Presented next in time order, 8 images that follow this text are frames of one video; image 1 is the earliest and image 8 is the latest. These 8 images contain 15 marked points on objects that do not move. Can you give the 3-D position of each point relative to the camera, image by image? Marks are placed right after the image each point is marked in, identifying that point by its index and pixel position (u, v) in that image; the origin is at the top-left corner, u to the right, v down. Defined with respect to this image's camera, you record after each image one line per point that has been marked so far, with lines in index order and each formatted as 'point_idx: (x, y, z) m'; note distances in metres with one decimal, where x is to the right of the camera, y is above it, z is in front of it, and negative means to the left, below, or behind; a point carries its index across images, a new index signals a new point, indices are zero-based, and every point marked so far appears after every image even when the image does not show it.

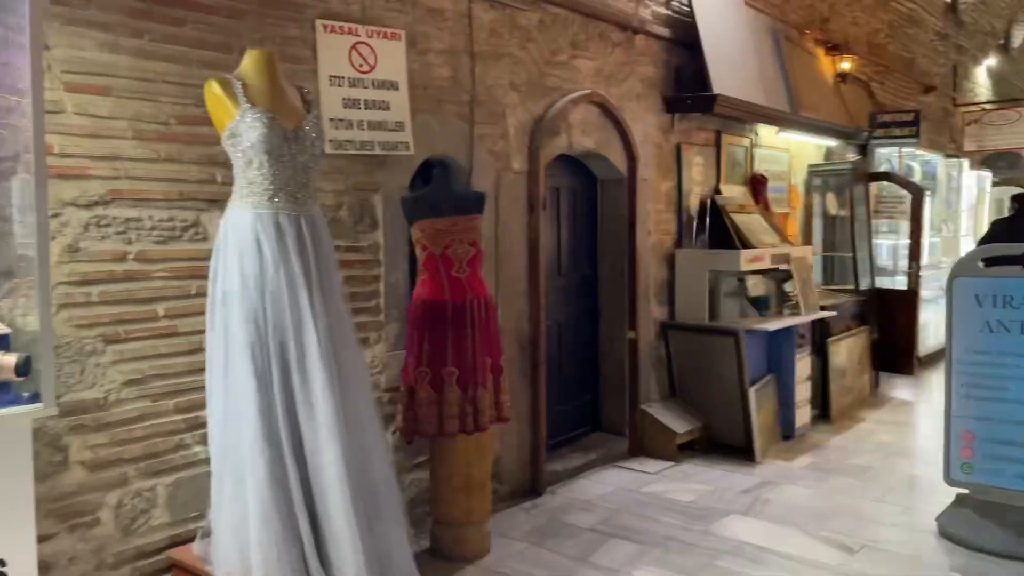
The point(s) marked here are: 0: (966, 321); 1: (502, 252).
0: (+1.8, -0.1, +3.2) m
1: (0.0, +0.2, +3.7) m
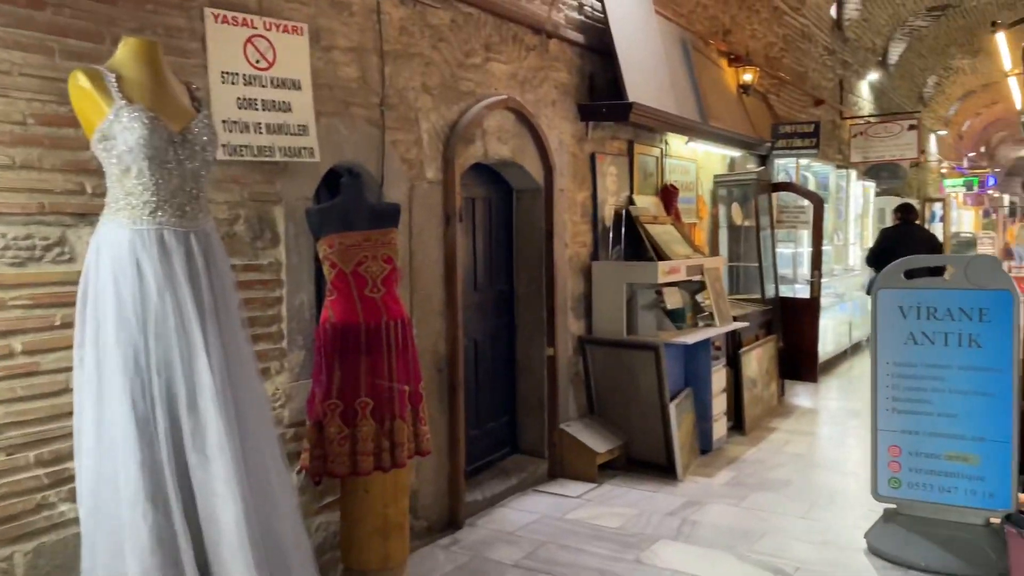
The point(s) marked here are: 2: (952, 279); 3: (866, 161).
0: (+1.5, -0.2, +3.2) m
1: (-0.4, +0.1, +3.4) m
2: (+1.7, 0.0, +3.1) m
3: (+4.2, +1.5, +9.5) m
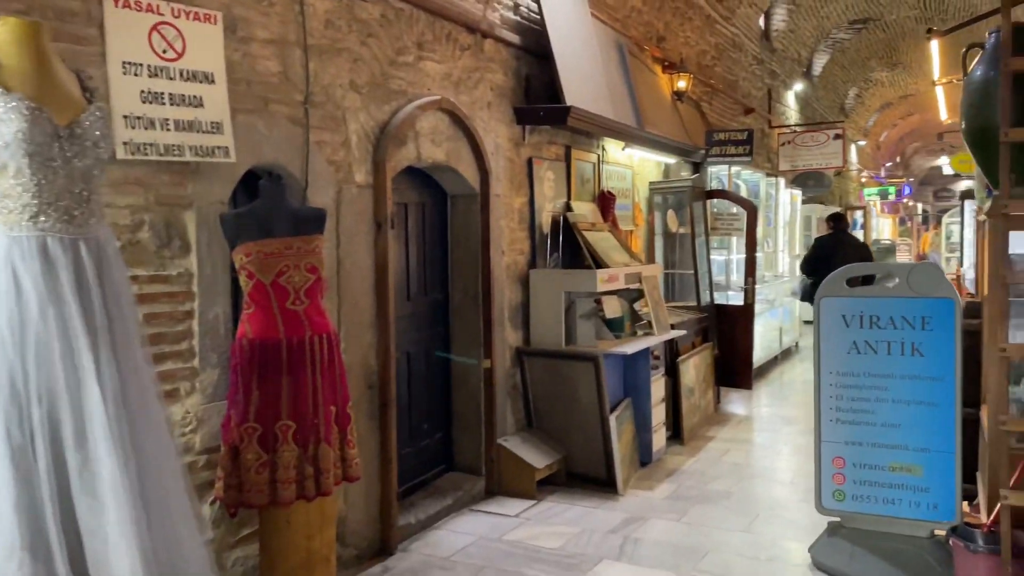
0: (+1.3, -0.2, +3.2) m
1: (-0.7, 0.0, +3.2) m
2: (+1.4, 0.0, +3.0) m
3: (+3.4, +1.4, +9.7) m
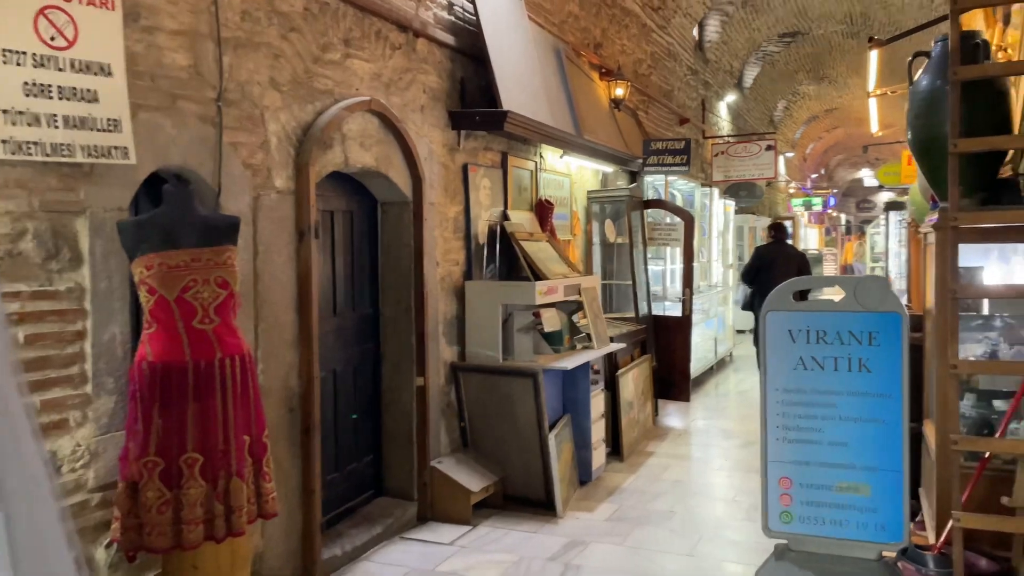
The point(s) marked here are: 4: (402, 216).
0: (+1.0, -0.3, +3.0) m
1: (-0.9, 0.0, +2.9) m
2: (+1.2, 0.0, +2.9) m
3: (+2.6, +1.3, +9.8) m
4: (-0.5, +0.3, +3.9) m
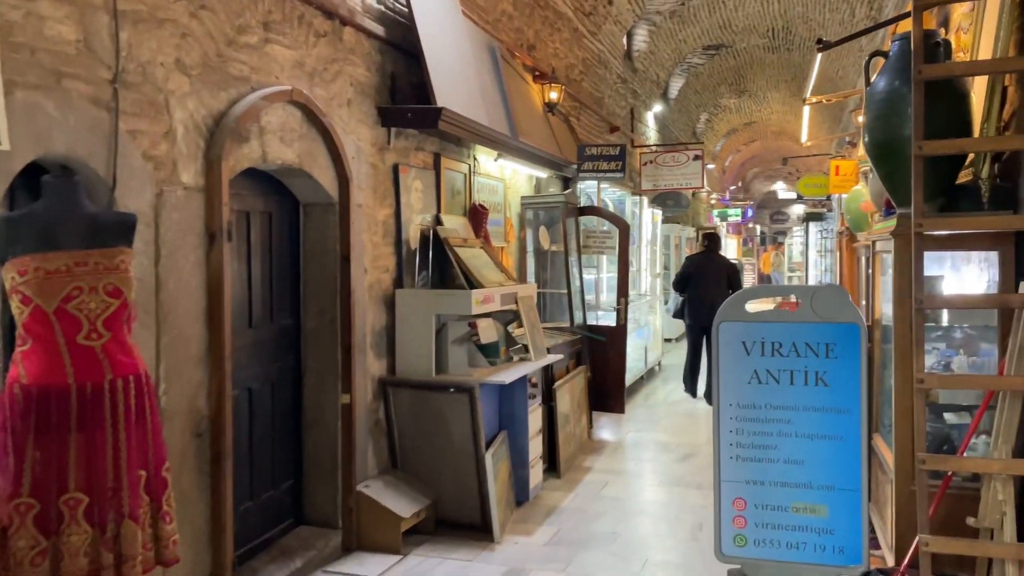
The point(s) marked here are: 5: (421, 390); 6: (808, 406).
0: (+0.8, -0.3, +2.9) m
1: (-1.1, 0.0, +2.6) m
2: (+1.0, -0.1, +2.8) m
3: (+1.7, +1.2, +9.7) m
4: (-0.8, +0.3, +3.6) m
5: (-0.4, -0.5, +3.8) m
6: (+1.0, -0.4, +2.8) m
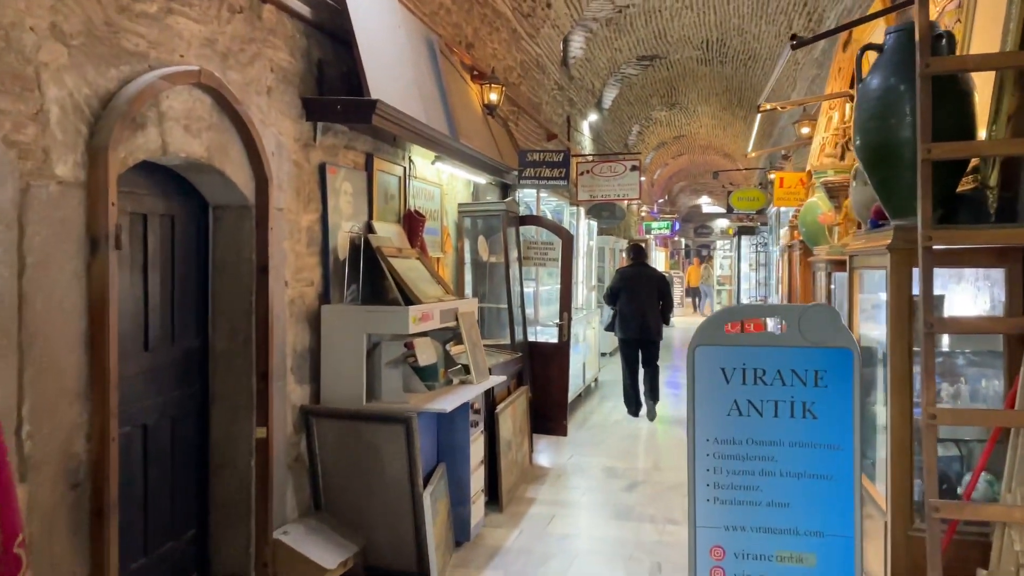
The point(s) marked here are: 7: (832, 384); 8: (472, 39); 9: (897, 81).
0: (+0.6, -0.4, +2.5) m
1: (-1.2, -0.1, +2.1) m
2: (+0.8, -0.1, +2.5) m
3: (+1.0, +1.0, +9.5) m
4: (-1.0, +0.2, +3.1) m
5: (-0.7, -0.5, +3.3) m
6: (+0.9, -0.5, +2.5) m
7: (+1.0, -0.3, +2.4) m
8: (-0.3, +1.8, +6.0) m
9: (+1.2, +0.6, +2.4) m
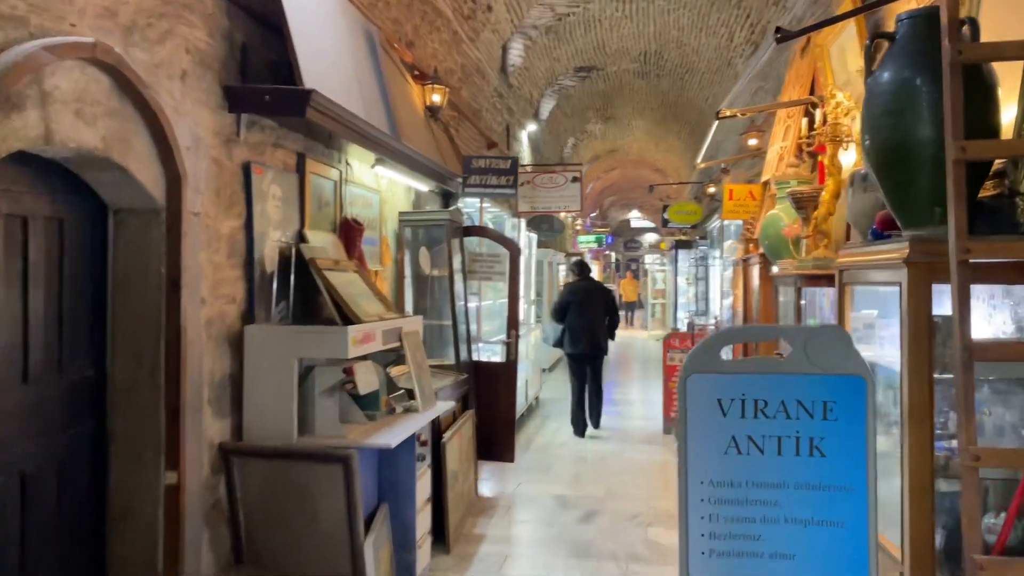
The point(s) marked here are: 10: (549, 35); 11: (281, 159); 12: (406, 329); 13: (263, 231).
0: (+0.5, -0.4, +2.2) m
1: (-1.3, -0.1, +1.6) m
2: (+0.7, -0.2, +2.2) m
3: (+0.2, +0.9, +9.2) m
4: (-1.2, +0.2, +2.6) m
5: (-0.8, -0.6, +2.9) m
6: (+0.8, -0.5, +2.2) m
7: (+0.9, -0.3, +2.1) m
8: (-0.7, +1.7, +5.6) m
9: (+1.1, +0.6, +2.1) m
10: (+0.5, +3.1, +9.9) m
11: (-1.0, +0.5, +3.4) m
12: (-0.5, -0.2, +3.5) m
13: (-1.0, +0.2, +3.2) m
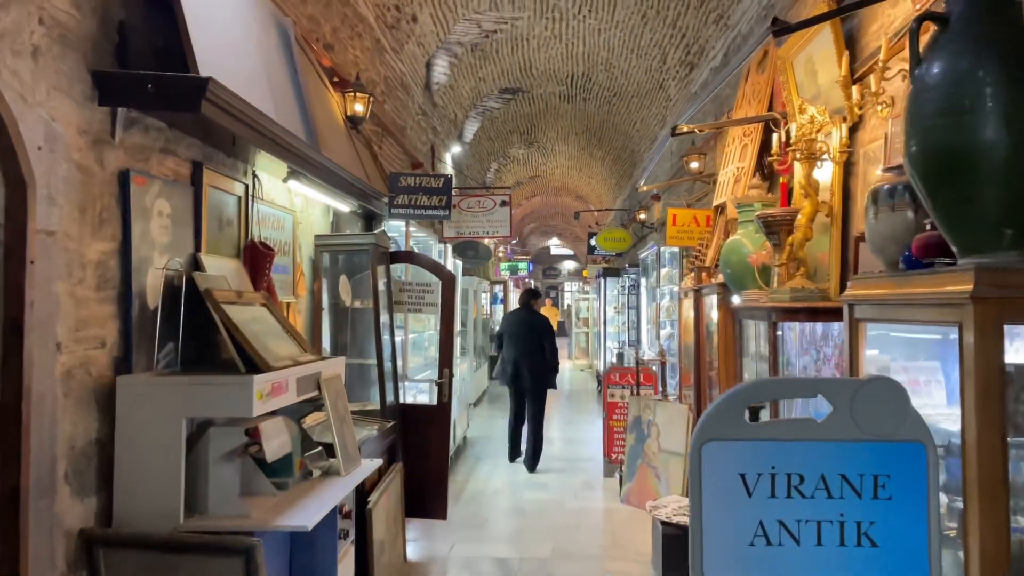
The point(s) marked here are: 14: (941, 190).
0: (+0.4, -0.5, +1.7) m
1: (-1.3, -0.2, +0.9) m
2: (+0.7, -0.3, +1.7) m
3: (-0.6, +0.6, +8.6) m
4: (-1.3, +0.1, +1.9) m
5: (-1.0, -0.7, +2.2) m
6: (+0.7, -0.6, +1.7) m
7: (+0.8, -0.4, +1.7) m
8: (-1.1, +1.5, +5.0) m
9: (+1.0, +0.5, +1.7) m
10: (-0.4, +2.8, +9.4) m
11: (-1.2, +0.4, +2.8) m
12: (-0.7, -0.3, +2.9) m
13: (-1.2, +0.1, +2.5) m
14: (+0.9, +0.2, +1.8) m
